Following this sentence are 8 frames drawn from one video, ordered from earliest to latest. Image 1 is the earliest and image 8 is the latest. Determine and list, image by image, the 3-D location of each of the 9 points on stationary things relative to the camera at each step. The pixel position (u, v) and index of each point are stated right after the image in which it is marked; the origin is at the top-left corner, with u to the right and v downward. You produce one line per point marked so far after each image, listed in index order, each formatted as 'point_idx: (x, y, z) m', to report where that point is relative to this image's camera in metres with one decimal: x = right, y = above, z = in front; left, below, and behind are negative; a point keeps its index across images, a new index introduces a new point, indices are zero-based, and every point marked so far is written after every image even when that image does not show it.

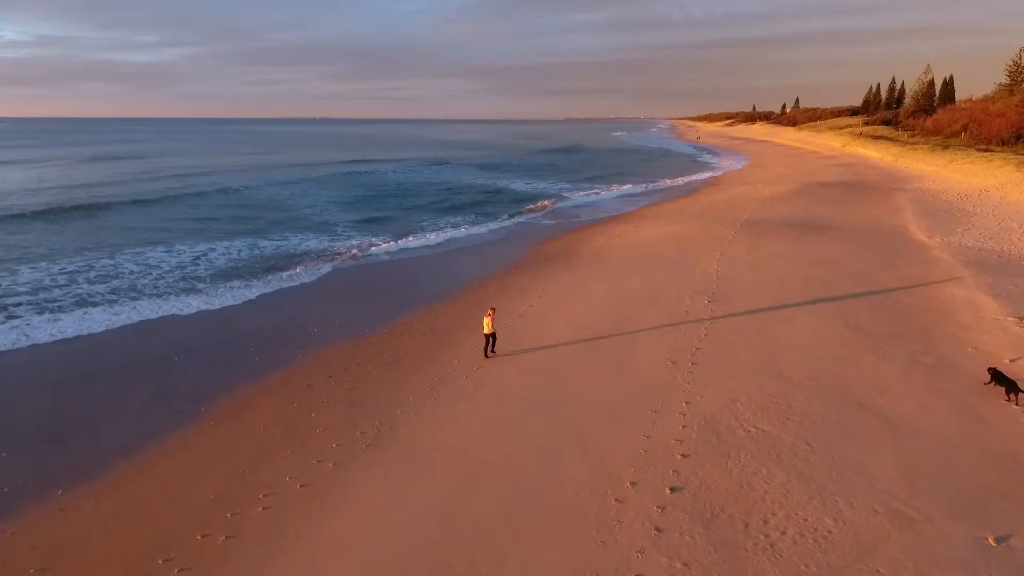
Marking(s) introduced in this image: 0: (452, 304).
0: (-1.3, -0.4, +14.1) m
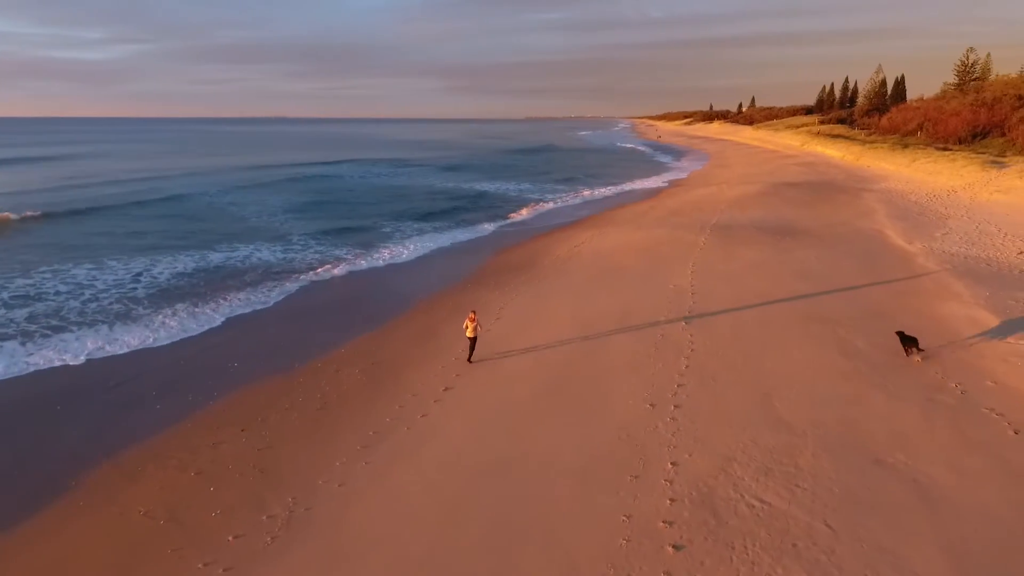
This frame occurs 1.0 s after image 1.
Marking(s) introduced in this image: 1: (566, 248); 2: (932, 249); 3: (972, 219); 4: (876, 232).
0: (-2.2, -0.8, +12.5) m
1: (+1.6, +1.2, +19.1) m
2: (+10.4, +1.0, +15.6) m
3: (+13.8, +2.1, +18.9) m
4: (+10.5, +1.6, +18.3) m
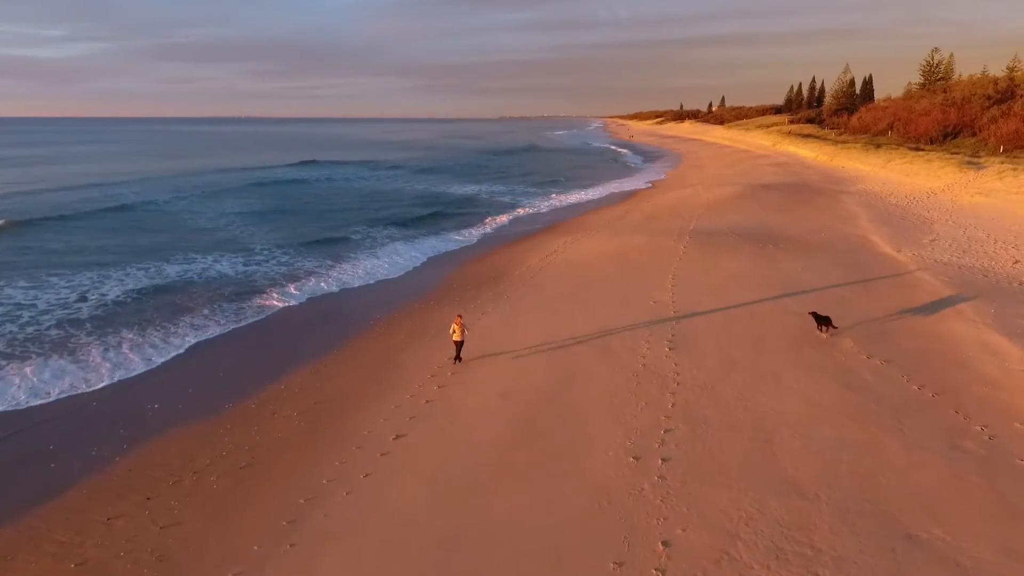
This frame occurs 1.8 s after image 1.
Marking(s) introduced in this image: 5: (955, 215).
0: (-2.8, -1.2, +11.2) m
1: (+0.7, +0.8, +17.9) m
2: (+9.6, +0.7, +14.8) m
3: (+12.9, +1.8, +18.2) m
4: (+9.6, +1.3, +17.4) m
5: (+13.8, +2.3, +19.7) m
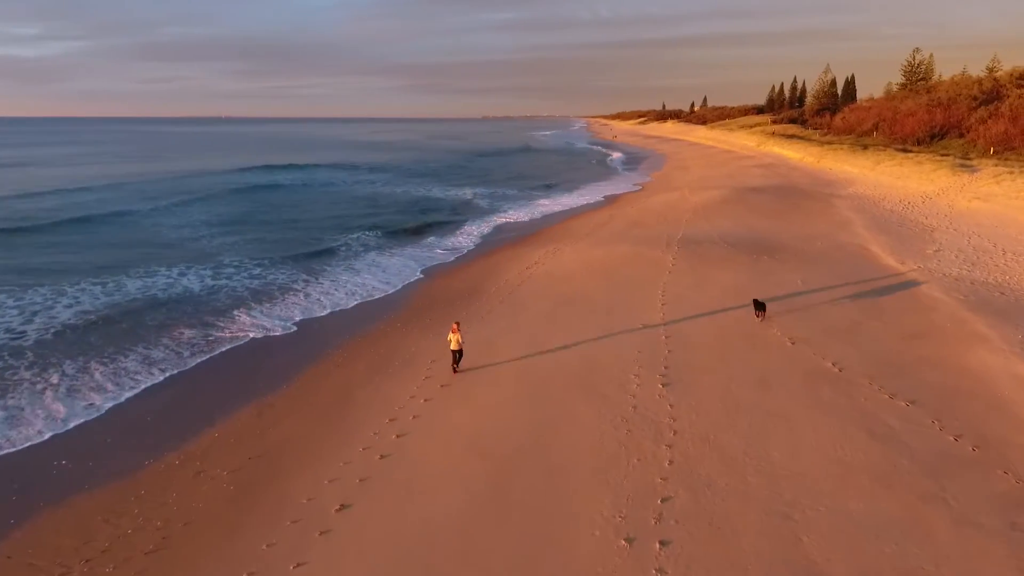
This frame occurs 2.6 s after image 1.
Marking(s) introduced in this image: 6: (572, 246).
0: (-3.2, -1.6, +9.8) m
1: (+0.1, +0.4, +16.6) m
2: (+9.1, +0.4, +13.7) m
3: (+12.3, +1.5, +17.3) m
4: (+9.0, +1.0, +16.4) m
5: (+13.1, +2.0, +18.8) m
6: (+1.9, +1.3, +19.4) m
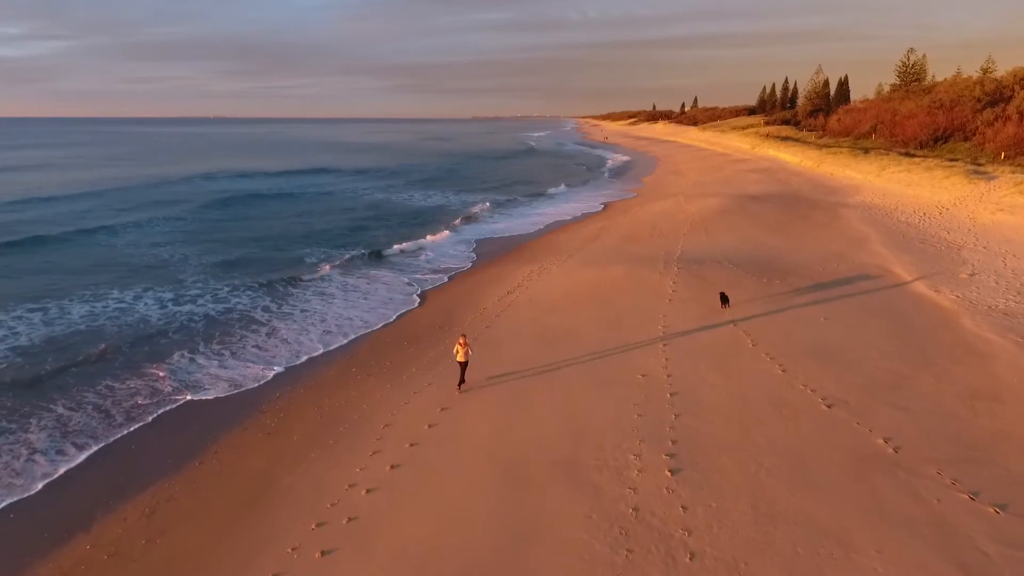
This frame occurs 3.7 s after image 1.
0: (-3.6, -2.3, +7.8) m
1: (-0.4, -0.3, +14.7) m
2: (+8.6, -0.2, +11.9) m
3: (+11.8, +0.9, +15.5) m
4: (+8.6, +0.3, +14.6) m
5: (+12.6, +1.4, +17.0) m
6: (+1.3, +0.6, +17.5) m
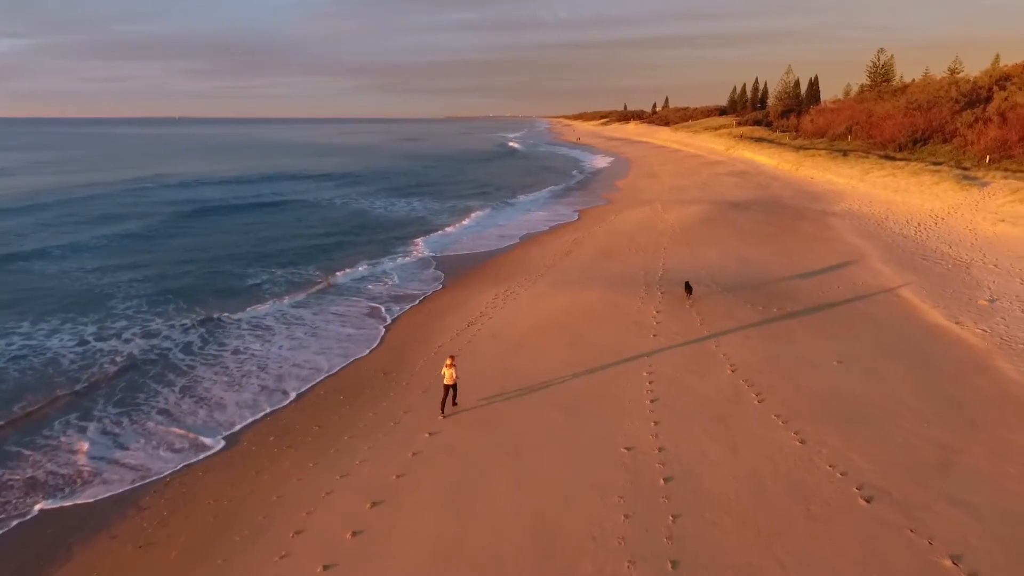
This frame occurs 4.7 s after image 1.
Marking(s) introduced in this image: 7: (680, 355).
0: (-4.1, -3.0, +5.8) m
1: (-1.2, -0.9, +12.7) m
2: (+8.0, -0.8, +10.3) m
3: (+10.9, +0.4, +14.0) m
4: (+7.8, -0.2, +13.0) m
5: (+11.7, +0.9, +15.6) m
6: (+0.4, 0.0, +15.6) m
7: (+2.8, -1.1, +10.6) m
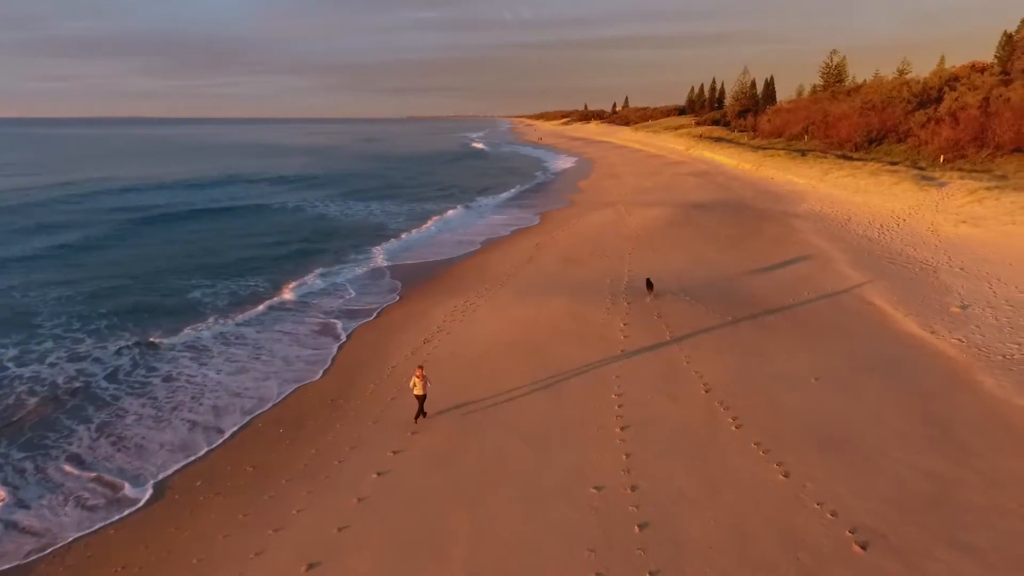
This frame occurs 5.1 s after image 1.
0: (-4.4, -3.3, +4.7) m
1: (-2.0, -1.2, +11.8) m
2: (+7.3, -0.9, +9.9) m
3: (+10.1, +0.3, +13.8) m
4: (+7.0, -0.3, +12.6) m
5: (+10.7, +0.8, +15.4) m
6: (-0.5, -0.3, +14.8) m
7: (+2.2, -1.3, +10.0) m
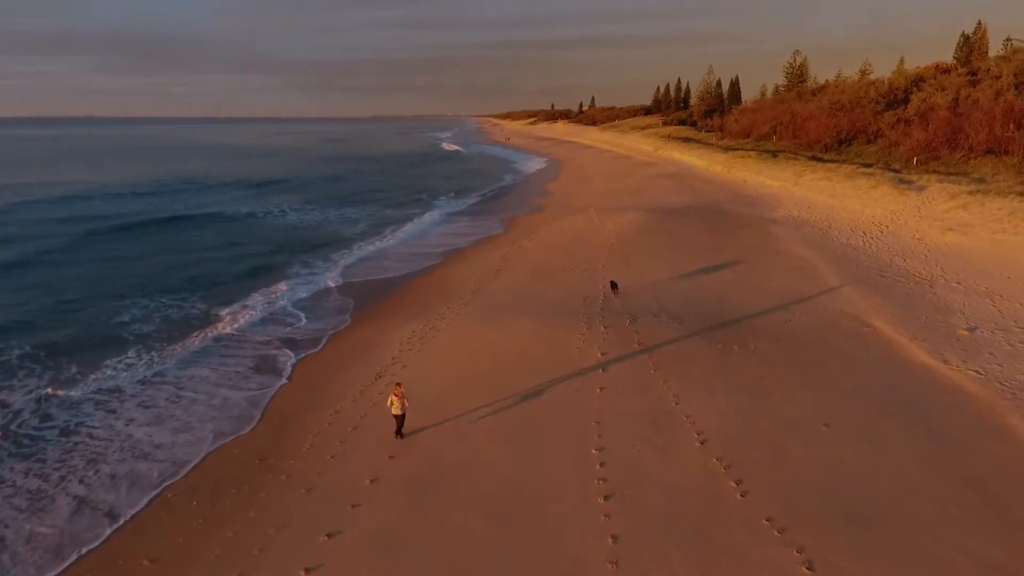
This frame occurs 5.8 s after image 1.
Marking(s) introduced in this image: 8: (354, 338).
0: (-4.7, -3.8, +3.1) m
1: (-2.6, -1.7, +10.3) m
2: (+6.8, -1.3, +8.8) m
3: (+9.3, 0.0, +12.8) m
4: (+6.3, -0.7, +11.5) m
5: (+9.9, +0.5, +14.5) m
6: (-1.3, -0.7, +13.3) m
7: (+1.7, -1.8, +8.6) m
8: (-3.4, -1.0, +13.0) m
